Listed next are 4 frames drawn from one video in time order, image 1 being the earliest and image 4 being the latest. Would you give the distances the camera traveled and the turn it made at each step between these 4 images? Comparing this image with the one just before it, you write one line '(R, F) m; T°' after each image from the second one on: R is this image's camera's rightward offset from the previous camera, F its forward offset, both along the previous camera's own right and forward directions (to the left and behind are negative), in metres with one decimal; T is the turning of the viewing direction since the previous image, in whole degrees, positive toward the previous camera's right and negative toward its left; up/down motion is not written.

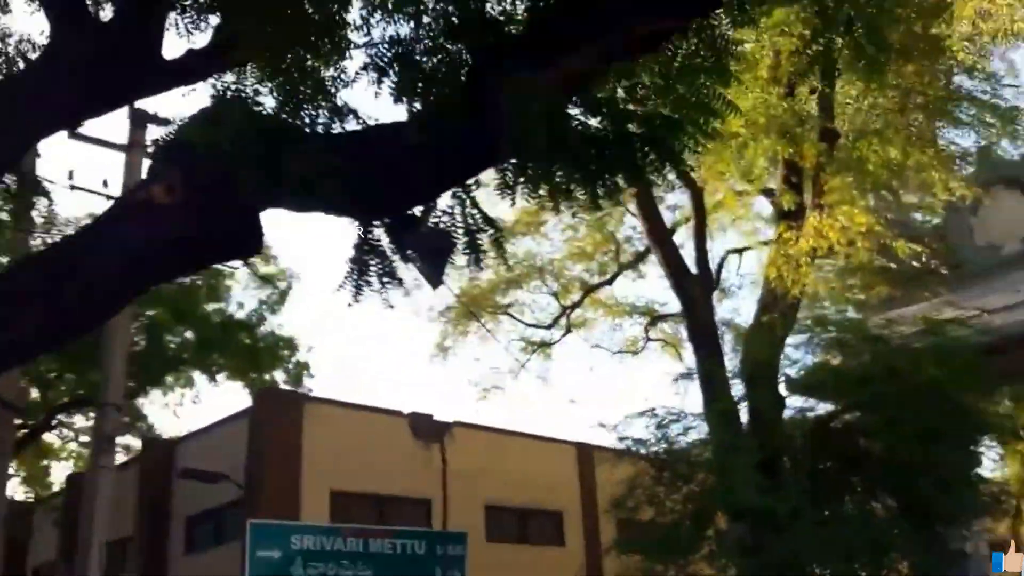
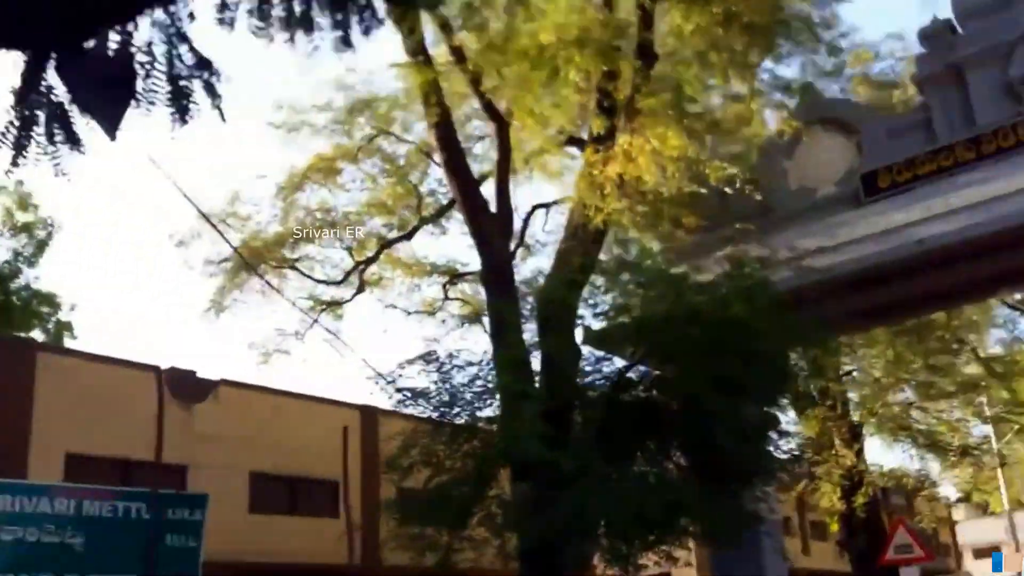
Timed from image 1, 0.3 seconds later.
(+0.5, +1.6) m; +10°
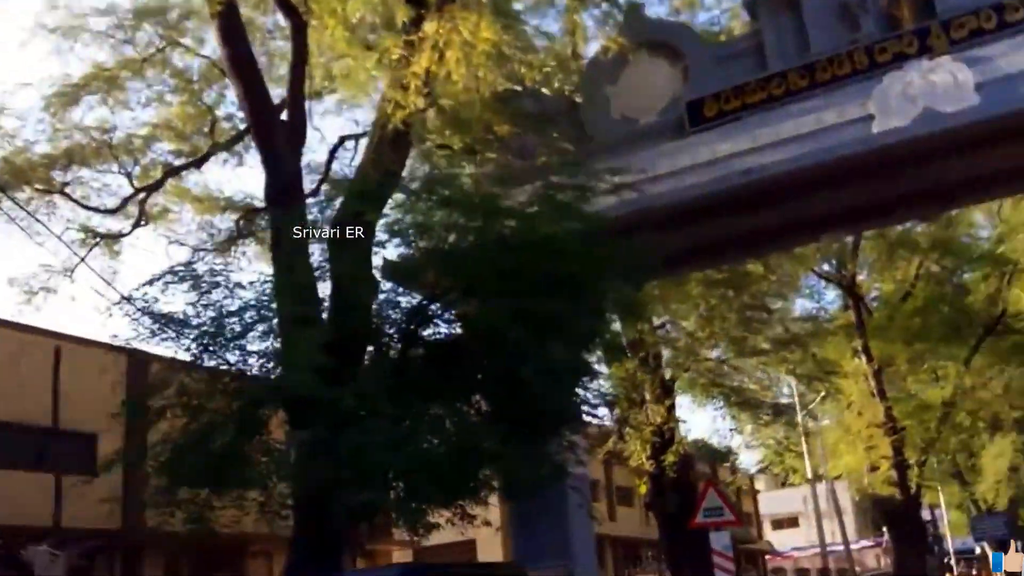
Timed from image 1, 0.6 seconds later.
(+0.3, +1.4) m; +10°
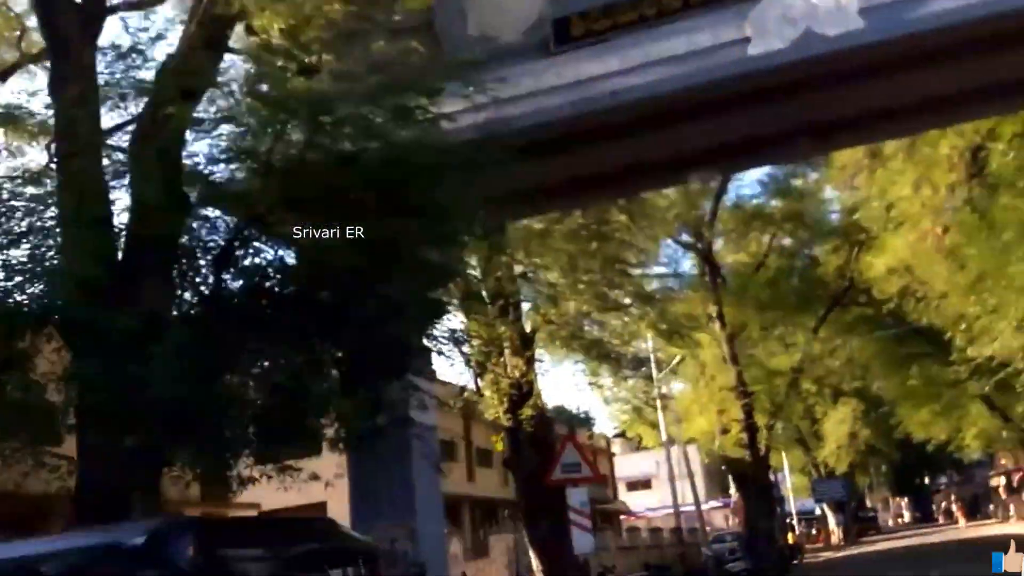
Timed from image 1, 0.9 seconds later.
(+0.1, +0.8) m; +7°
